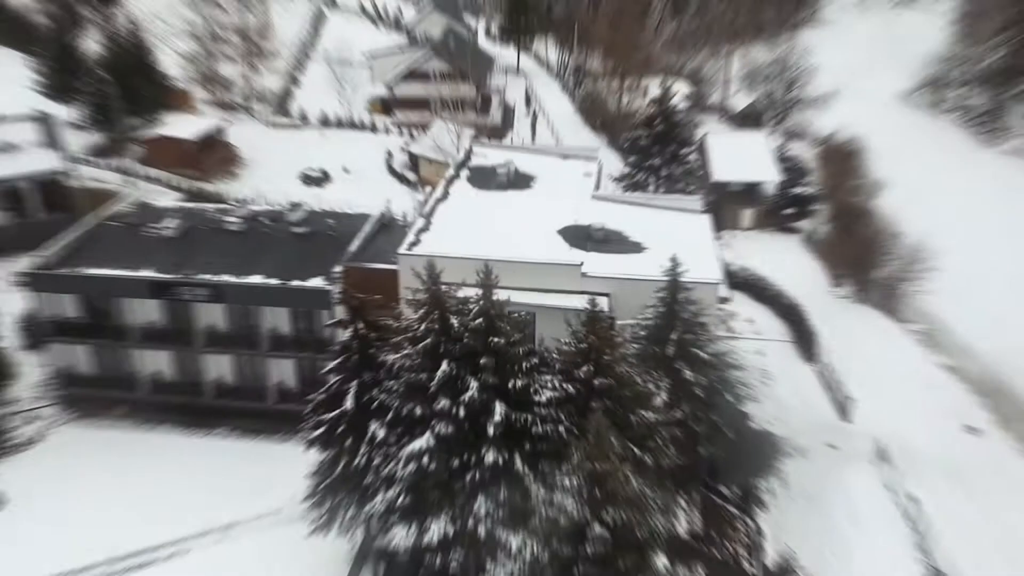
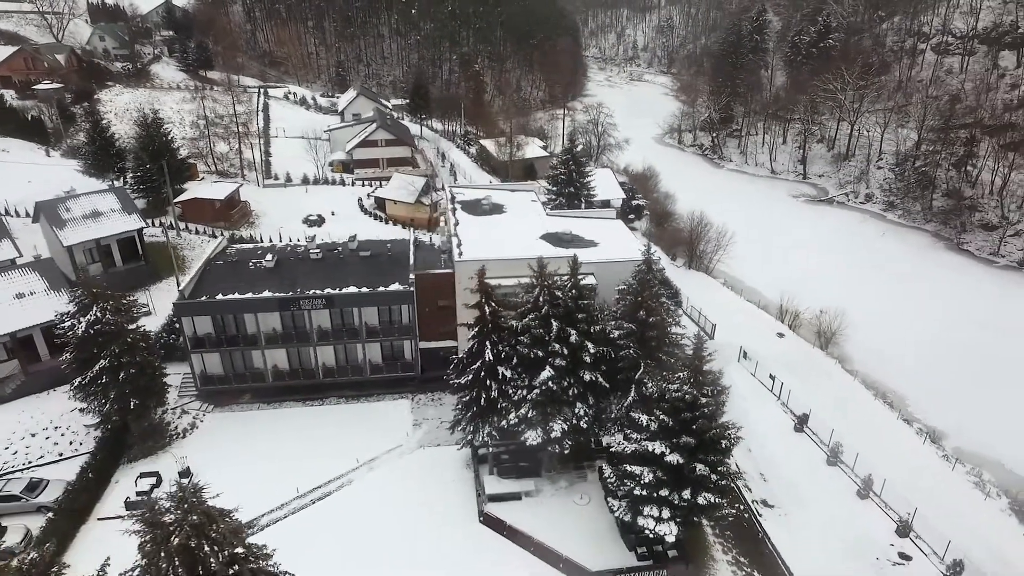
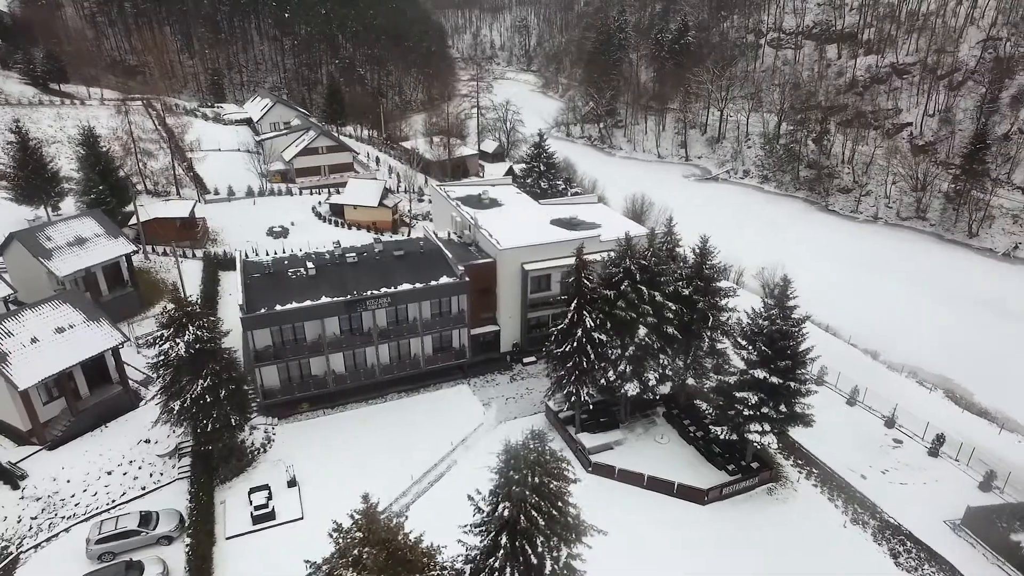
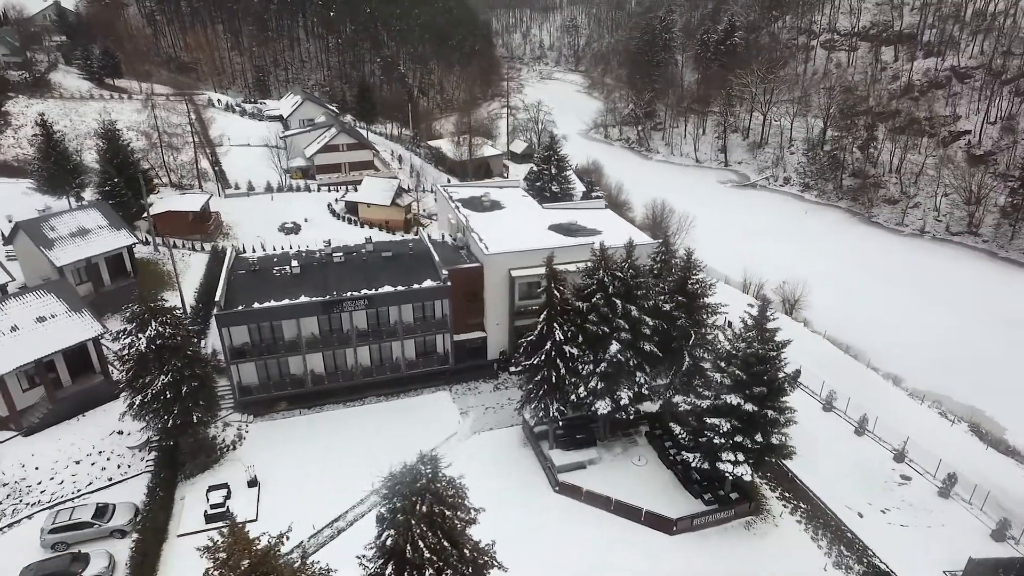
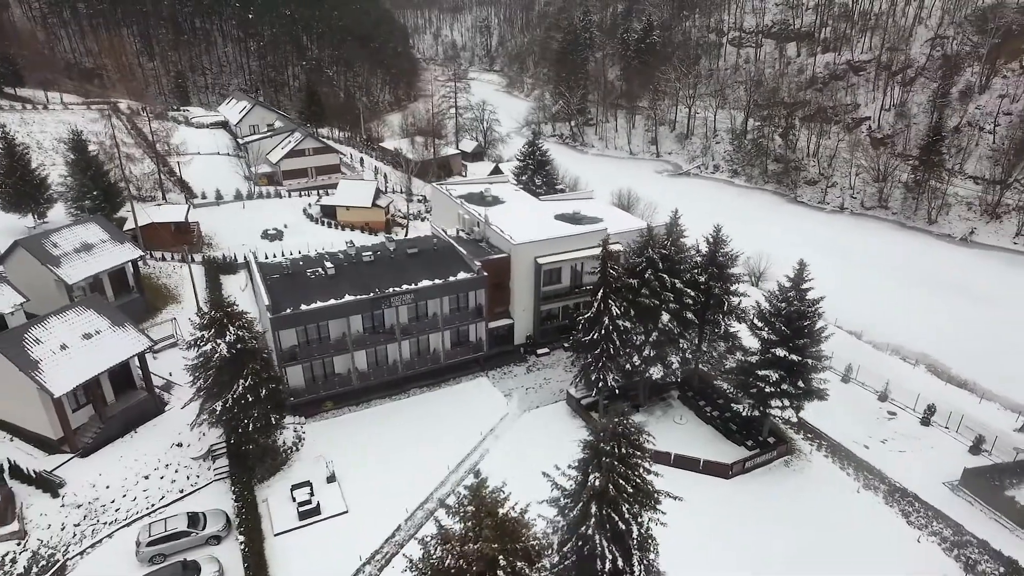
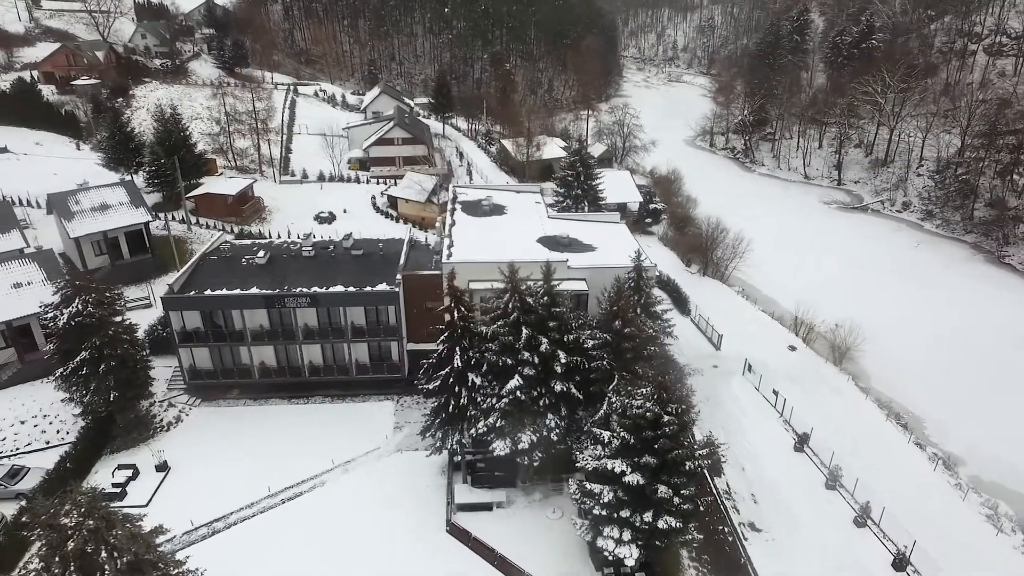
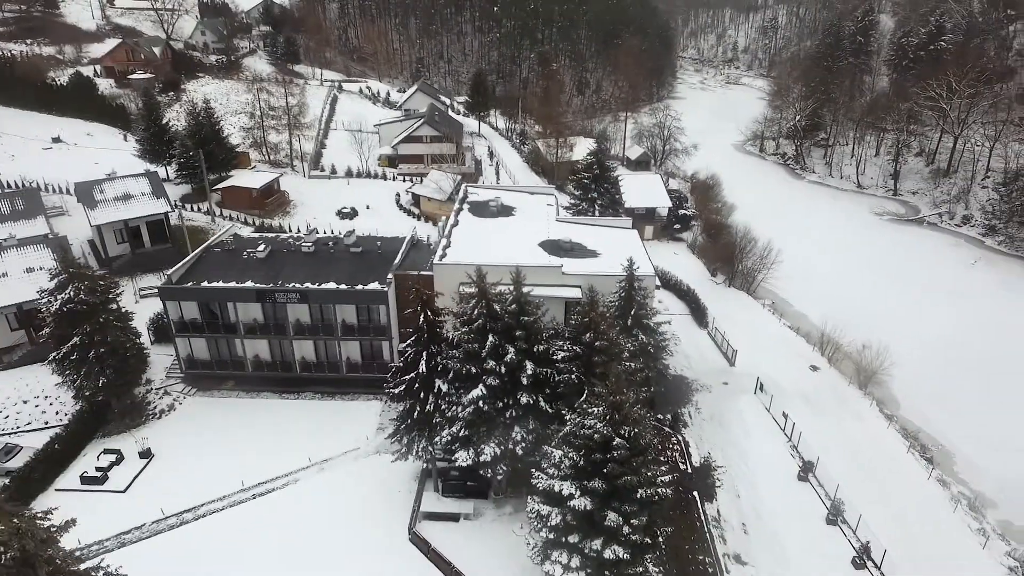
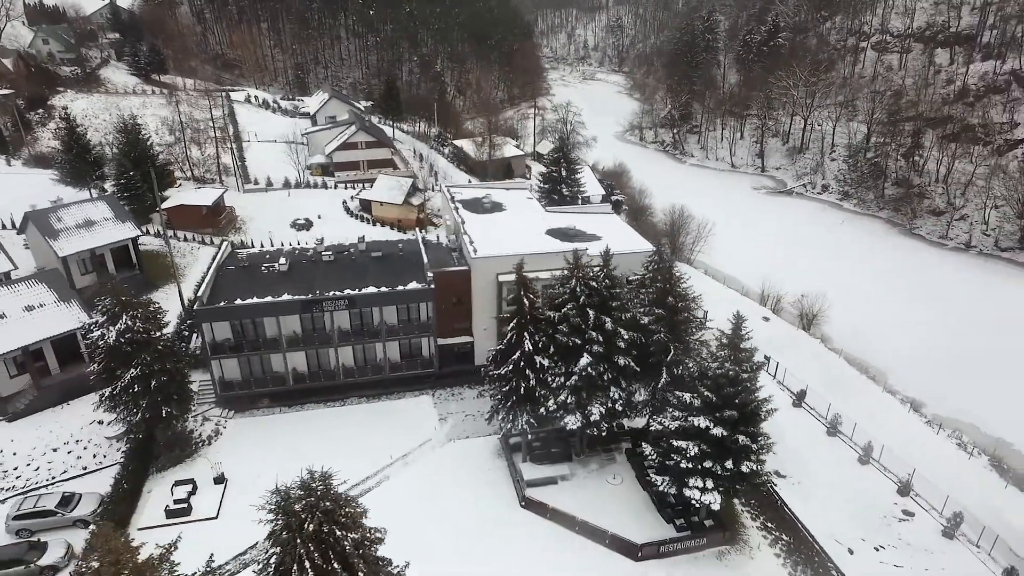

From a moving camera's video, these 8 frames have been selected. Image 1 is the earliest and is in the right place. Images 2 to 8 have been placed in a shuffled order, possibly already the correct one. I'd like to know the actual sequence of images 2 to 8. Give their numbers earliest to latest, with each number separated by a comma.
7, 6, 2, 8, 4, 3, 5
